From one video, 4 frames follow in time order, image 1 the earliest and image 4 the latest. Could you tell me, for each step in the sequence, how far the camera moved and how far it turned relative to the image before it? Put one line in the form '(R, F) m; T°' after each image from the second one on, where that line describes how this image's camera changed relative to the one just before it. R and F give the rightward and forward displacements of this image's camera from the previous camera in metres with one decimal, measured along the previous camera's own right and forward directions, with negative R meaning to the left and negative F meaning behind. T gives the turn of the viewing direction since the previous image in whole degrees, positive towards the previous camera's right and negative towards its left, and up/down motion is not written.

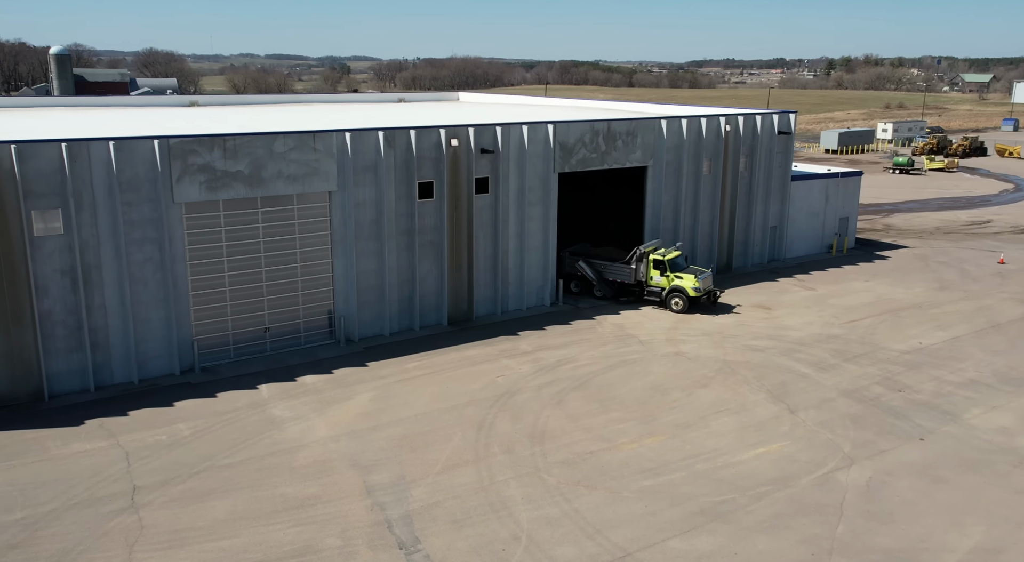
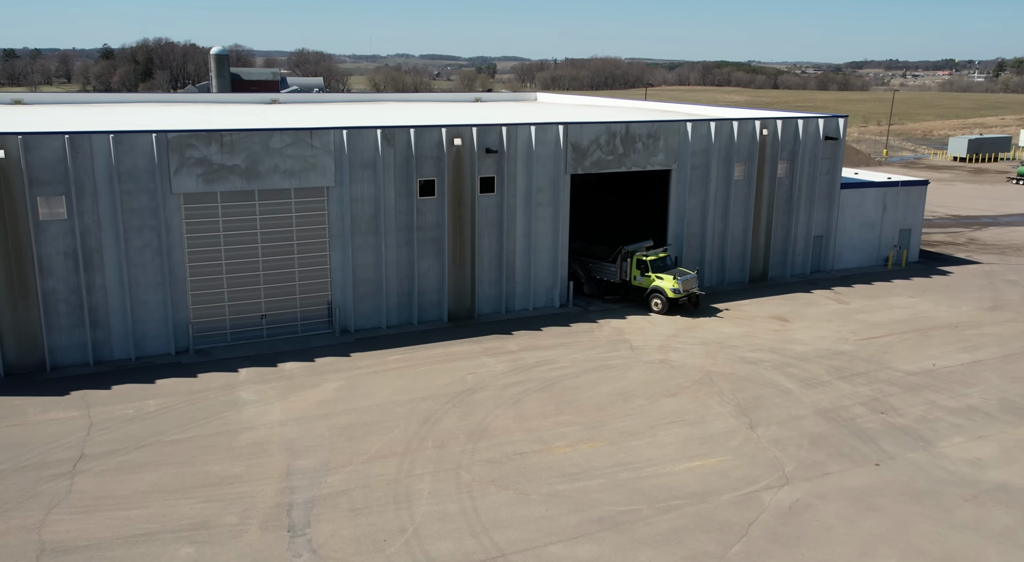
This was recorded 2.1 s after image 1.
(+3.6, +0.2) m; -9°
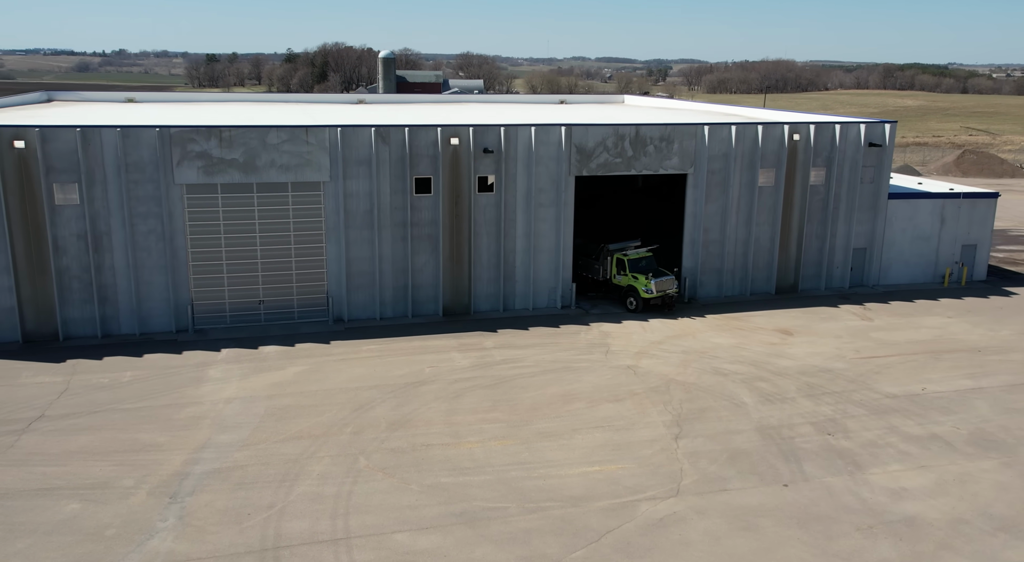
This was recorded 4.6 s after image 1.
(+4.5, +0.2) m; -10°
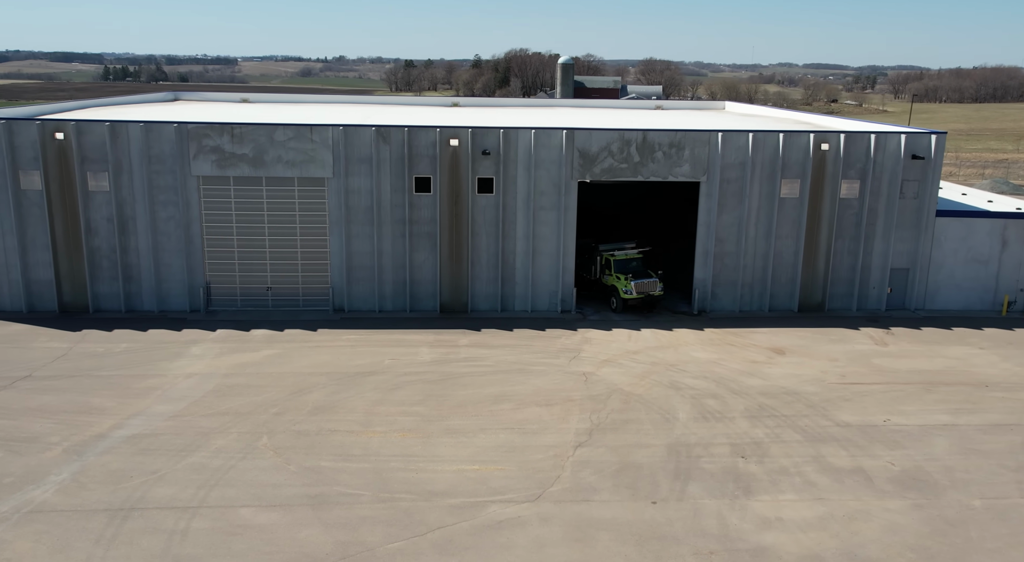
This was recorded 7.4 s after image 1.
(+5.1, +0.3) m; -11°
